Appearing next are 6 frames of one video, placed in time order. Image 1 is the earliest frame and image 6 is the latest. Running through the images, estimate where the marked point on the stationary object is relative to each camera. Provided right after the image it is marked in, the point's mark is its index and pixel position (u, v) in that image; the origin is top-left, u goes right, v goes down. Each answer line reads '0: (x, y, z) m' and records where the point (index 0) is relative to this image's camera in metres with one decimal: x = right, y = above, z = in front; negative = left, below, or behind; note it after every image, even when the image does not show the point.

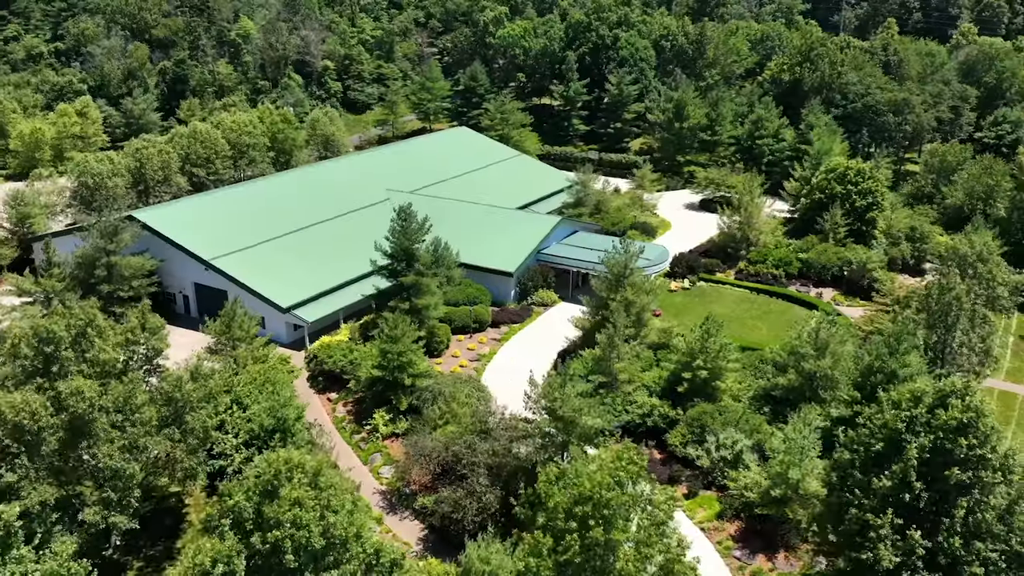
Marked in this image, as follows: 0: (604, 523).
0: (+1.8, -4.7, +18.0) m
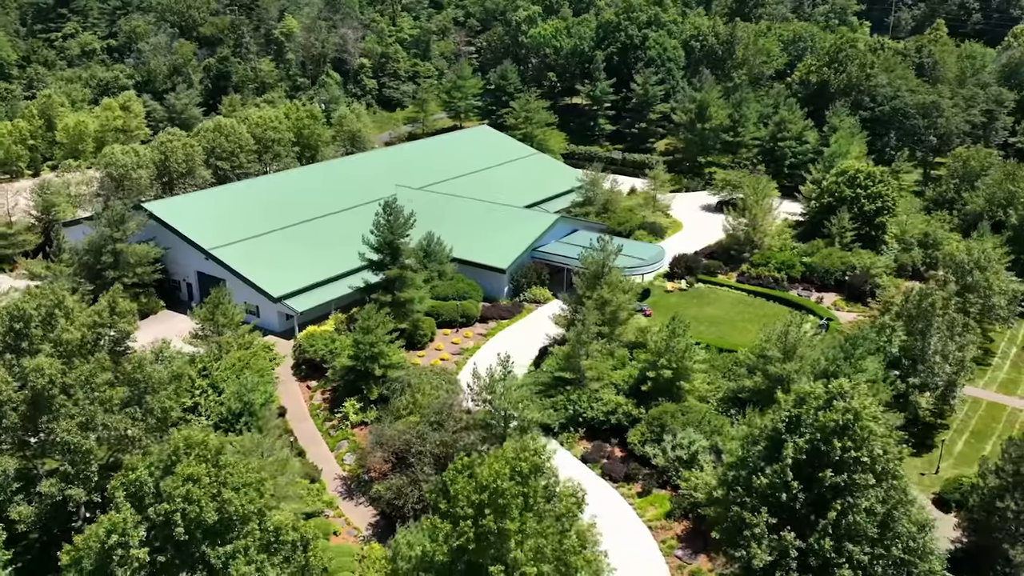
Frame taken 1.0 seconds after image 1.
0: (-0.3, -4.6, +18.4) m
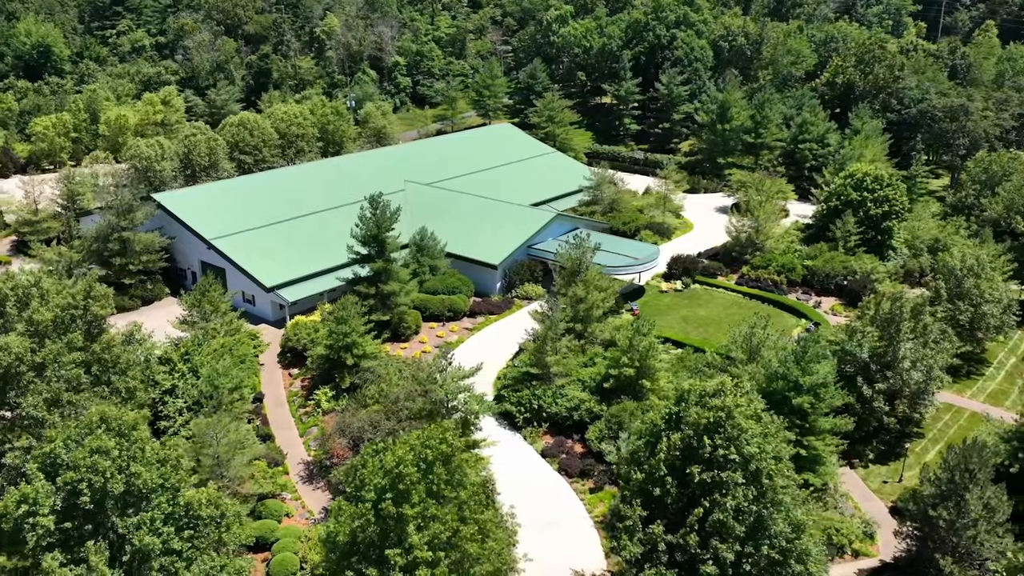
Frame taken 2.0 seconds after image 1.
0: (-2.4, -4.4, +18.9) m
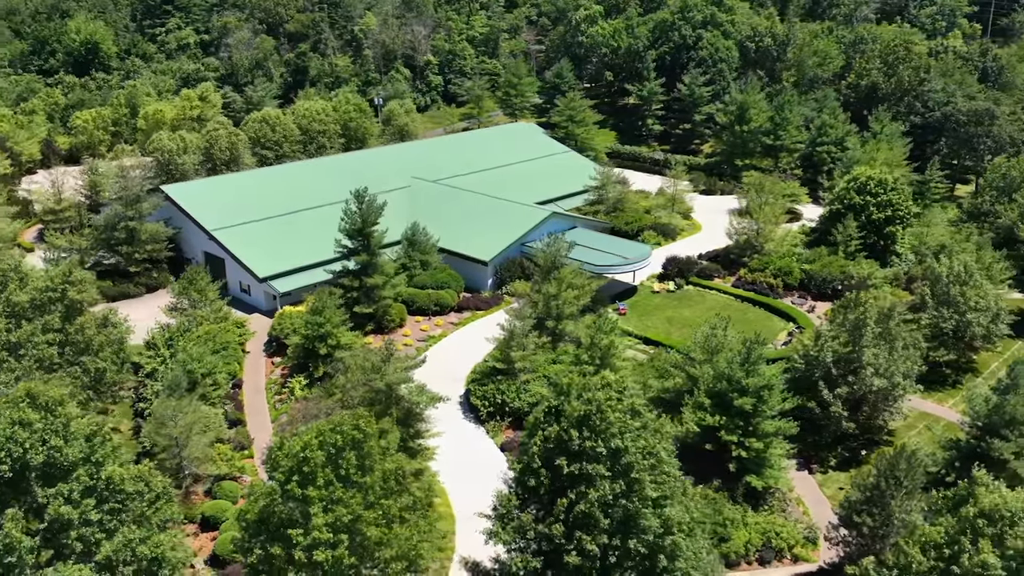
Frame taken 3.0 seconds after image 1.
0: (-4.5, -4.1, +19.5) m
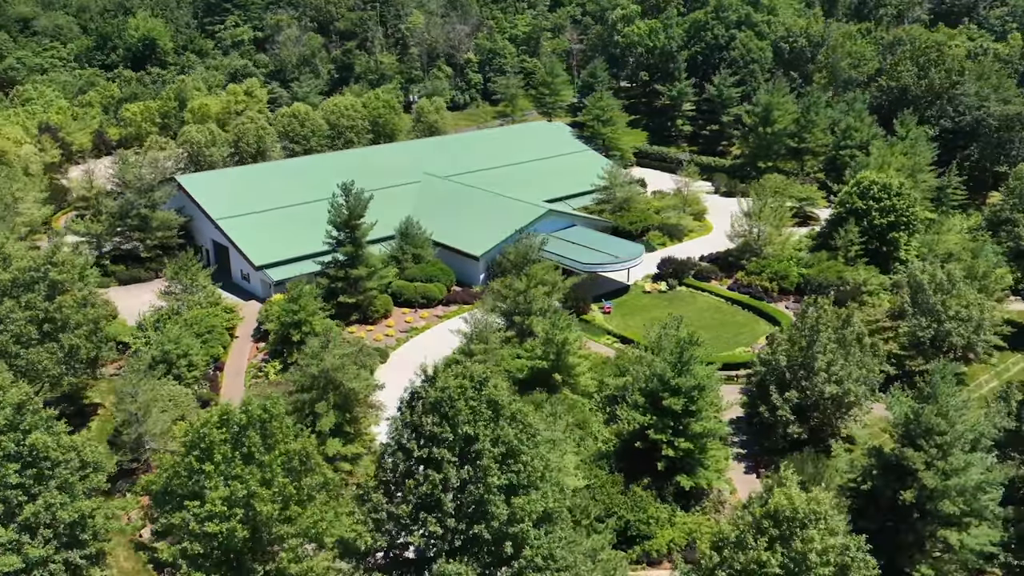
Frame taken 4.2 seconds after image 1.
0: (-7.0, -3.8, +20.5) m
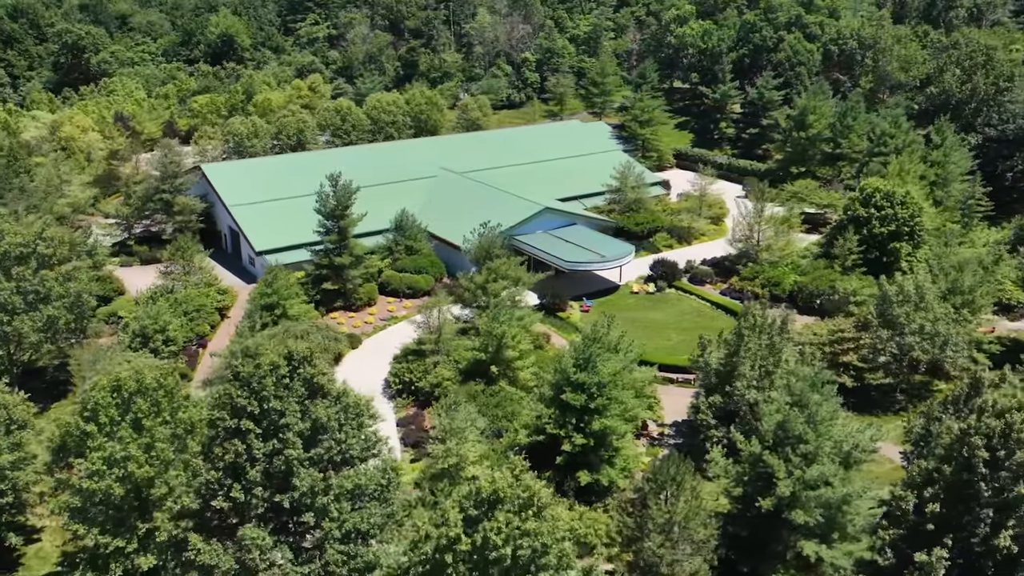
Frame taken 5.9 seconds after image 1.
0: (-10.3, -3.2, +22.2) m
